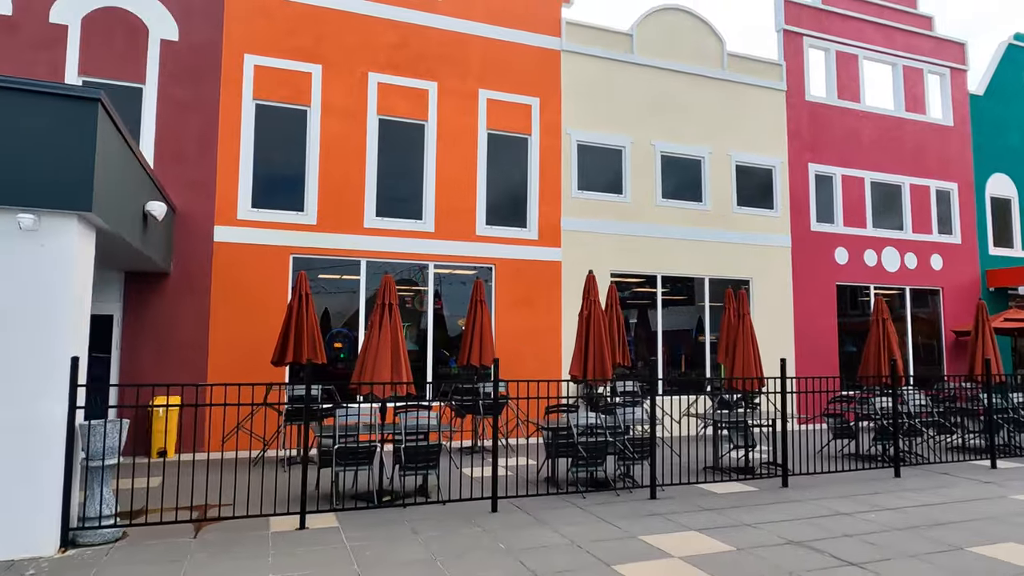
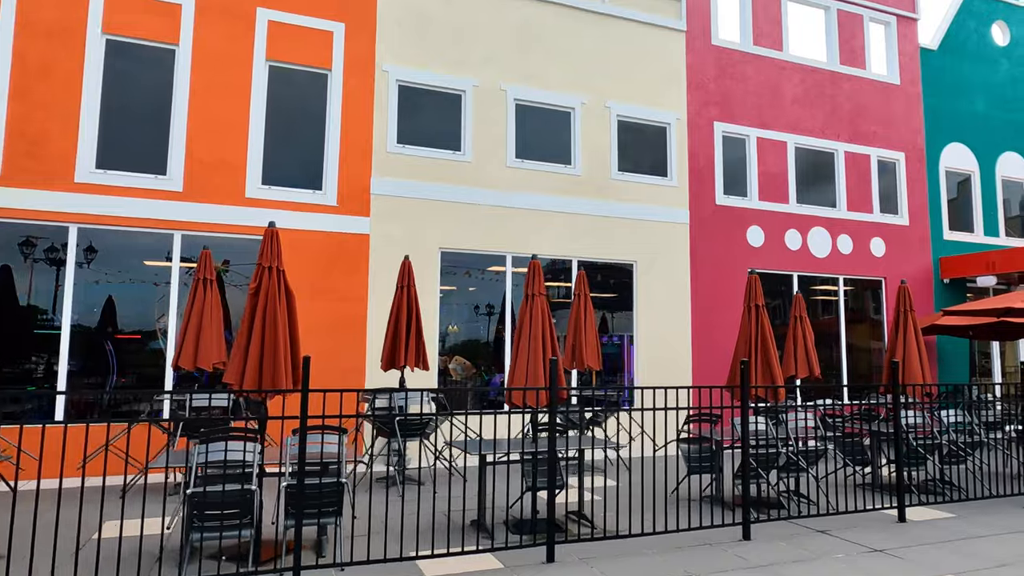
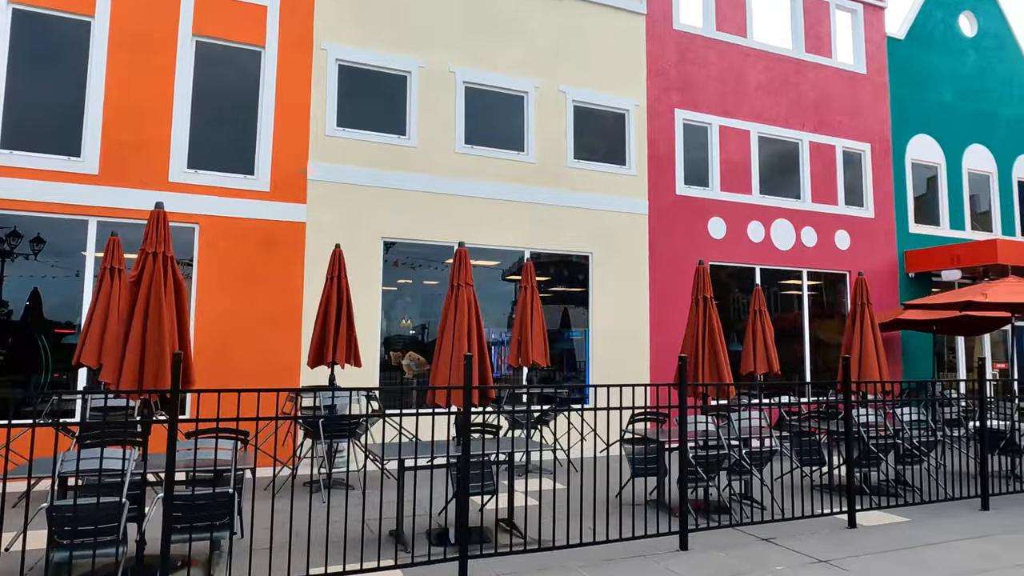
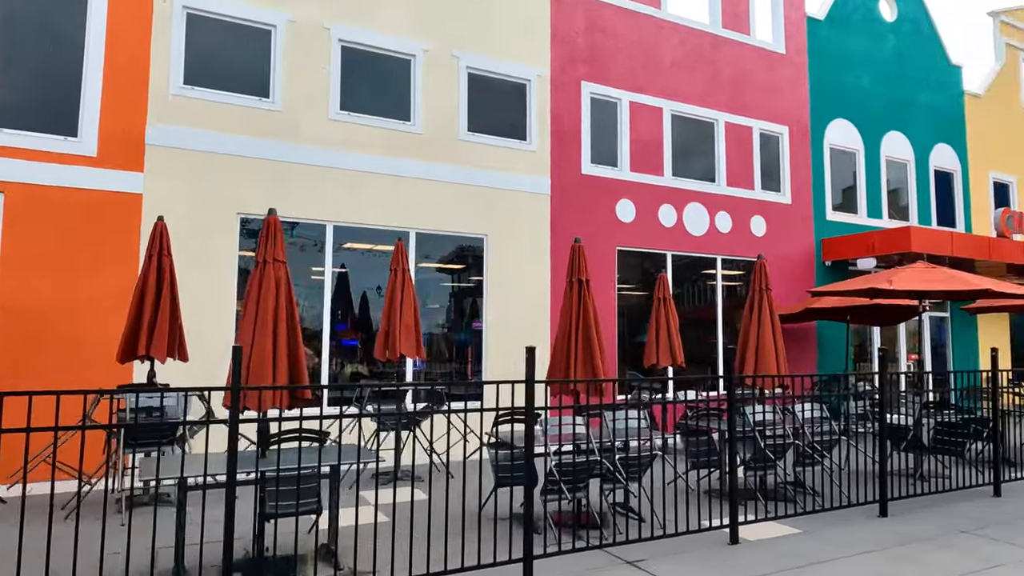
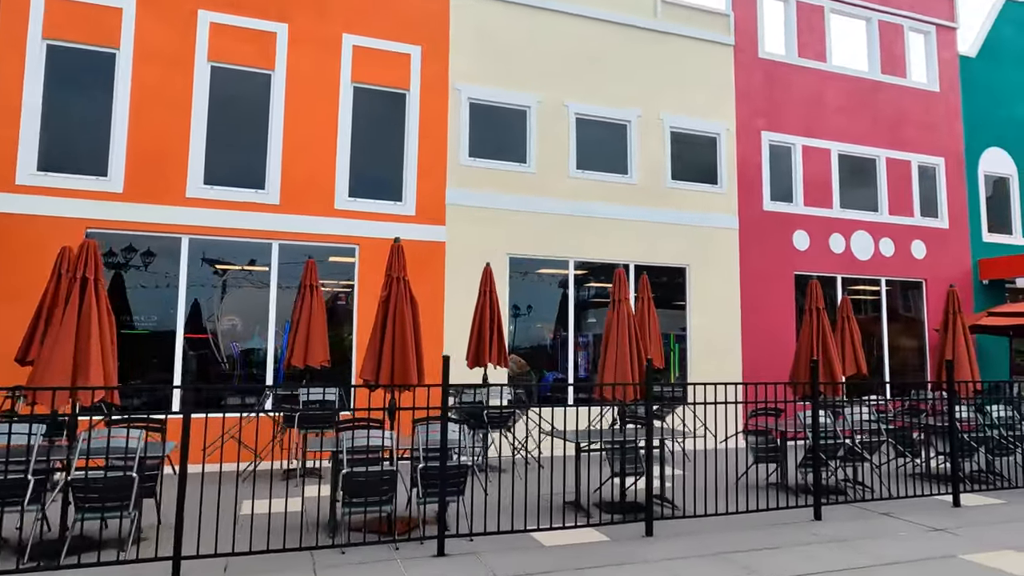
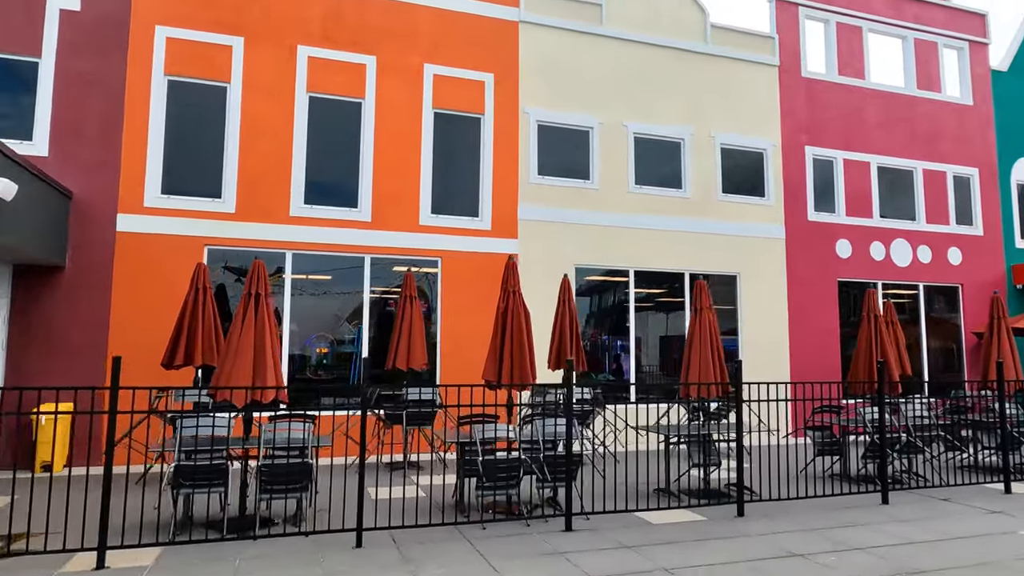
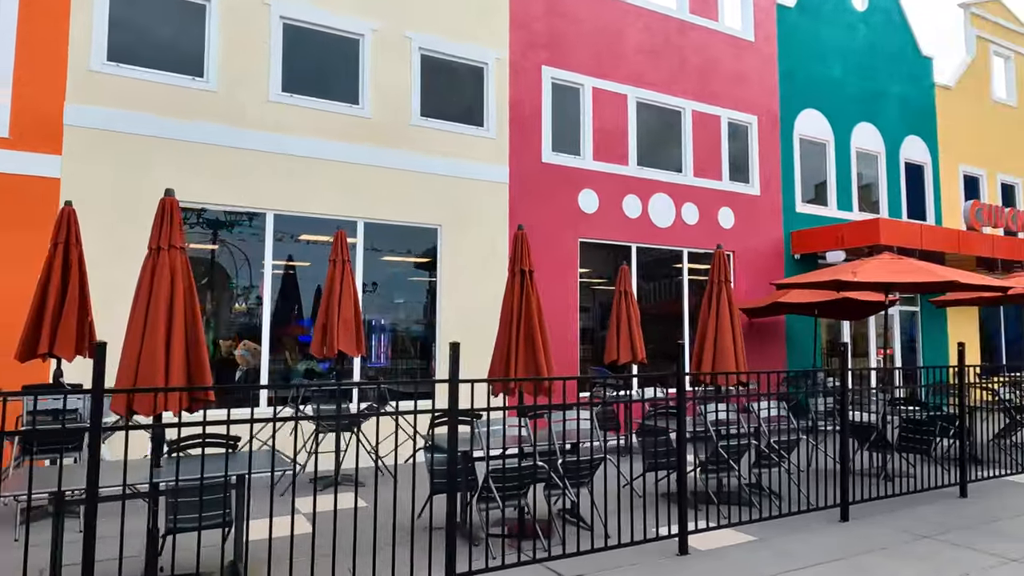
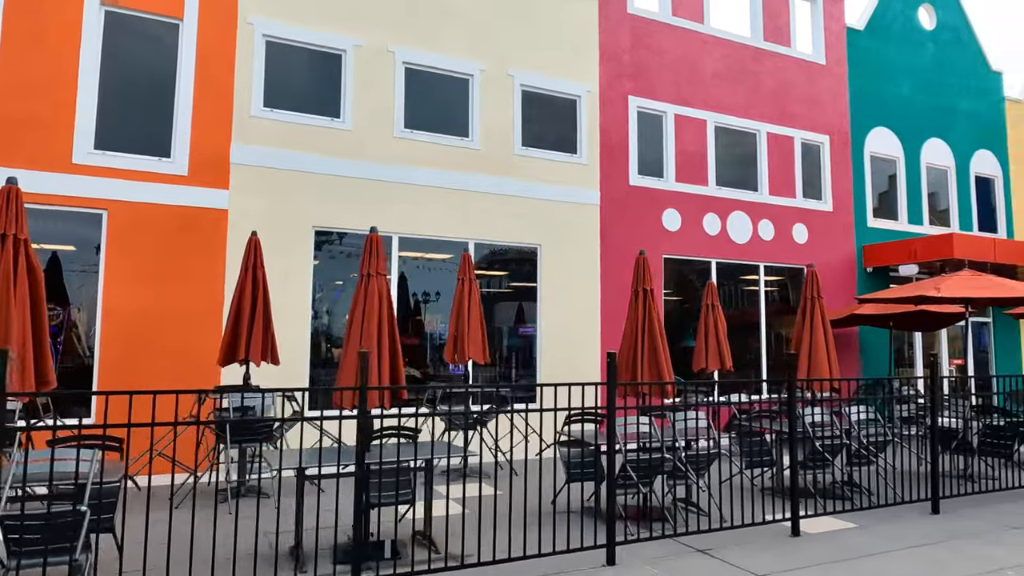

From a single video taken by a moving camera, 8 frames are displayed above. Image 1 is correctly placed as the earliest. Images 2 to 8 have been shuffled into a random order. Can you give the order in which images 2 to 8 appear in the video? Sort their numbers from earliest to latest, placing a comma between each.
6, 5, 2, 3, 8, 4, 7
